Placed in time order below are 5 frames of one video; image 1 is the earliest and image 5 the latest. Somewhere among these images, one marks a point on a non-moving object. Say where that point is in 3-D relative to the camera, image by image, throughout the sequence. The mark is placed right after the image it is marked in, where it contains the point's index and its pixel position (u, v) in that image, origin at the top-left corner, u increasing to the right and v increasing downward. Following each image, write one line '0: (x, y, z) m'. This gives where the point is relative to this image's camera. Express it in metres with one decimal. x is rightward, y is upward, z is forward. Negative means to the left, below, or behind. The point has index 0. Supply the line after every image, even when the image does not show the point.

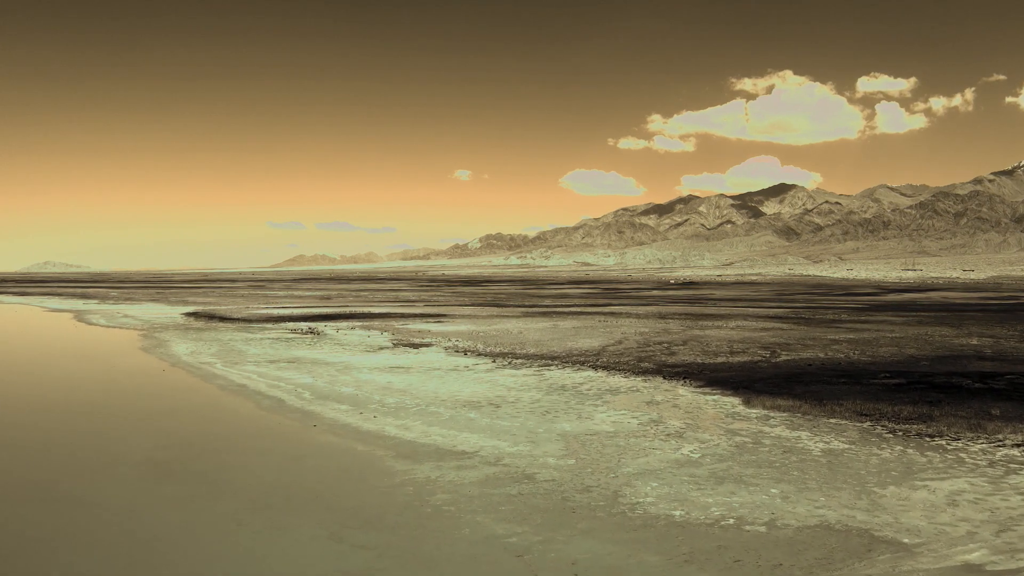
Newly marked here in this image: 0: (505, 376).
0: (-0.2, -2.7, +18.7) m
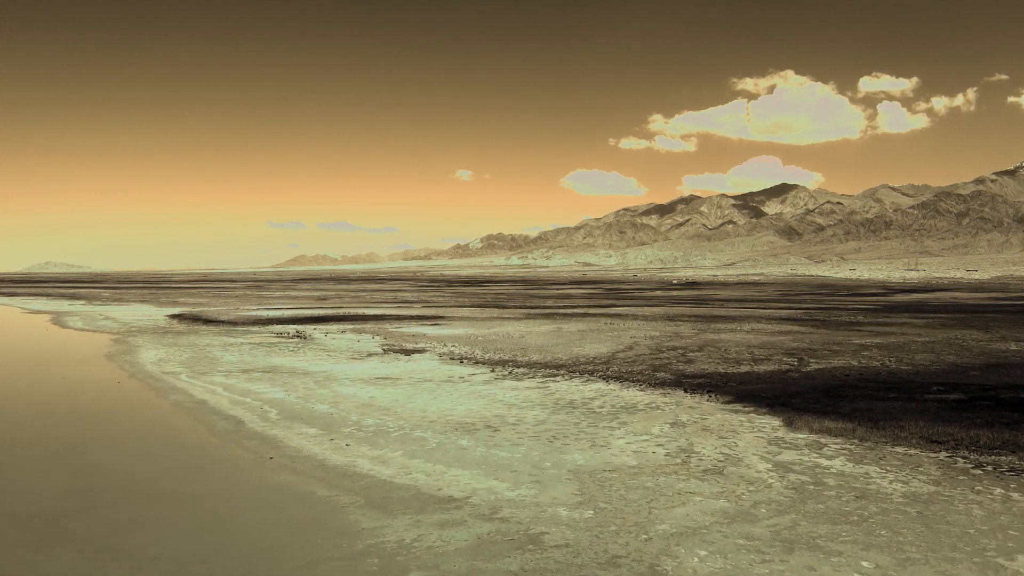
0: (-0.2, -2.7, +16.4) m
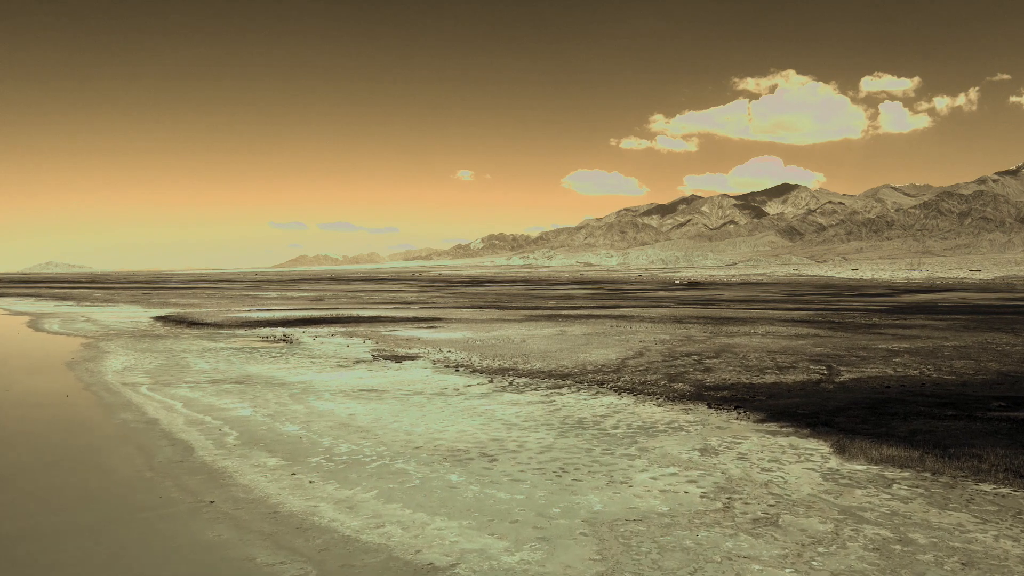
0: (-0.2, -2.7, +14.5) m
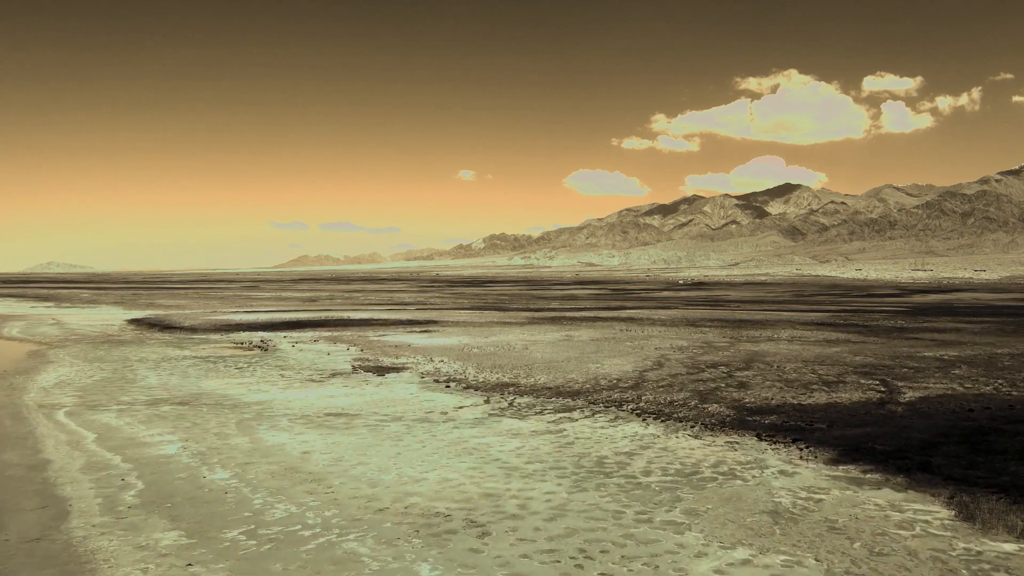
0: (-0.2, -2.8, +11.5) m
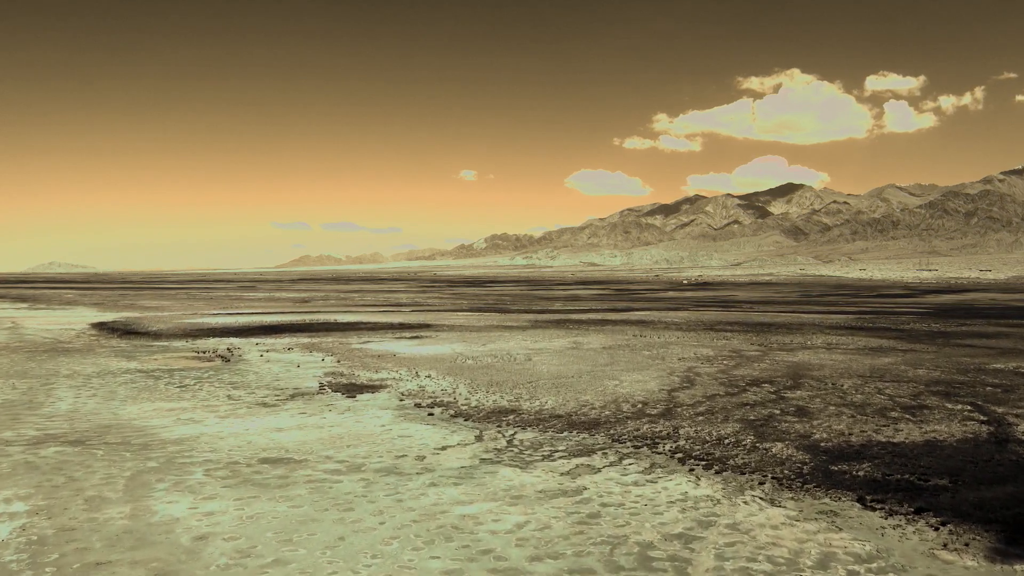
0: (-0.2, -2.8, +8.0) m
